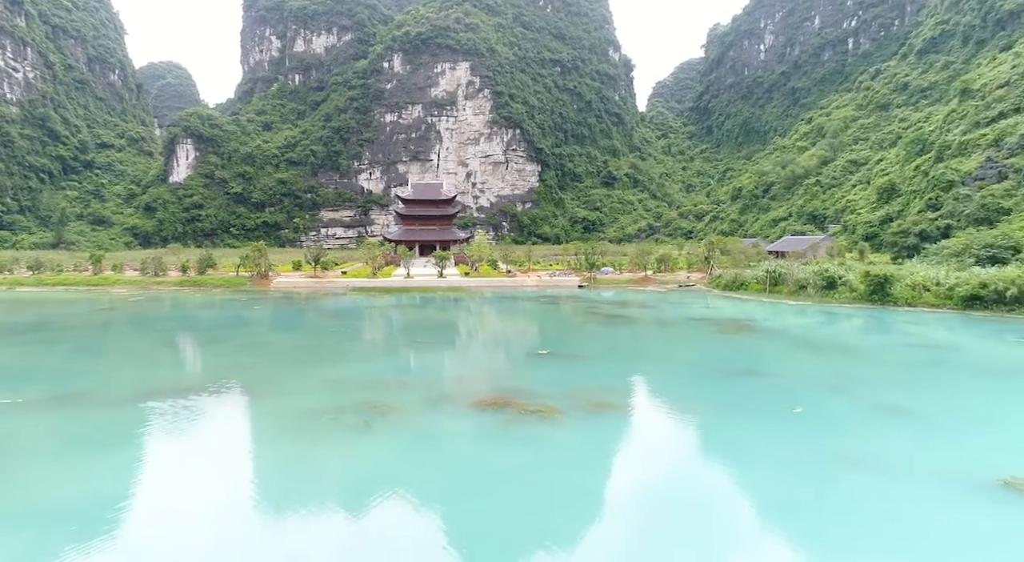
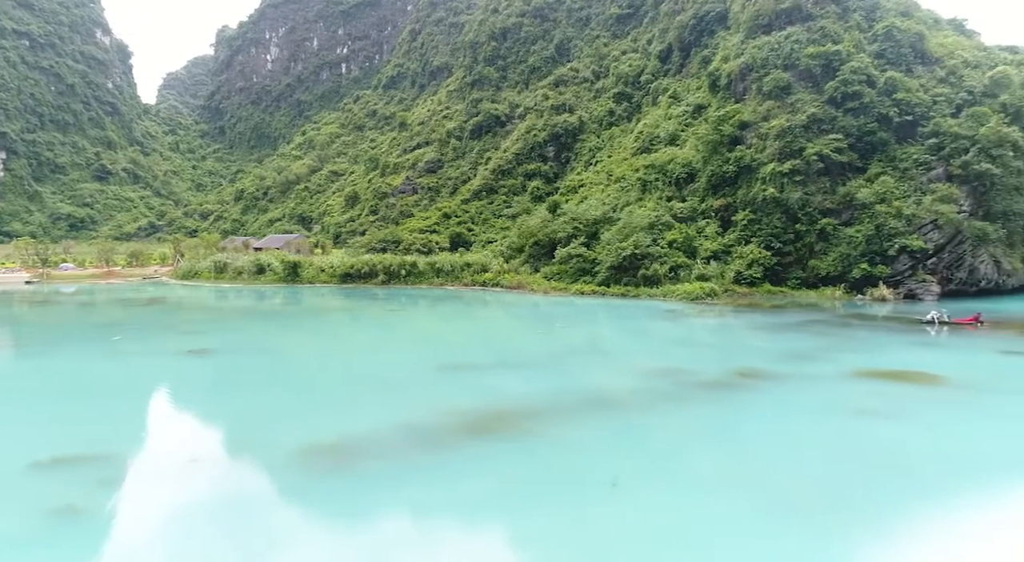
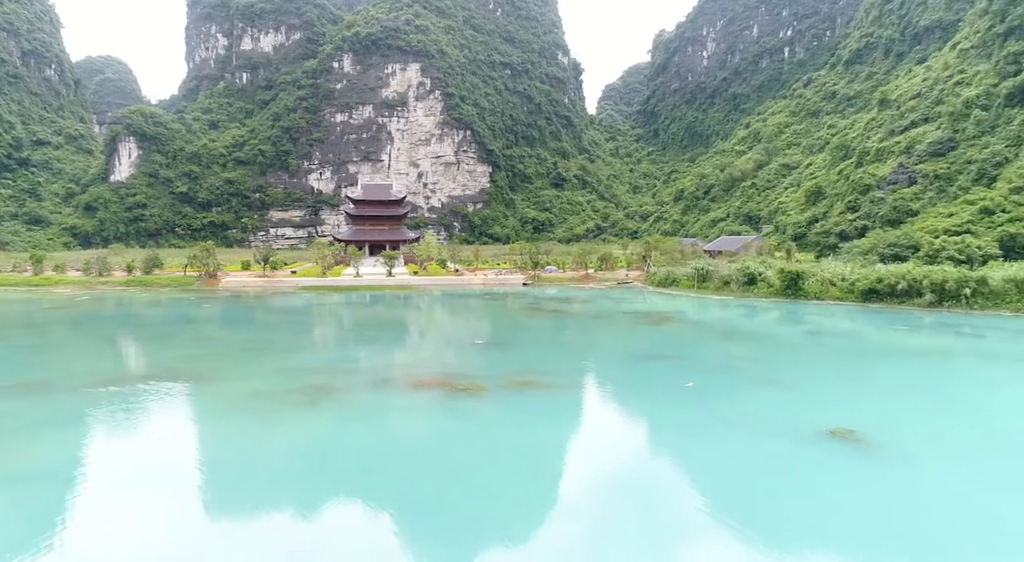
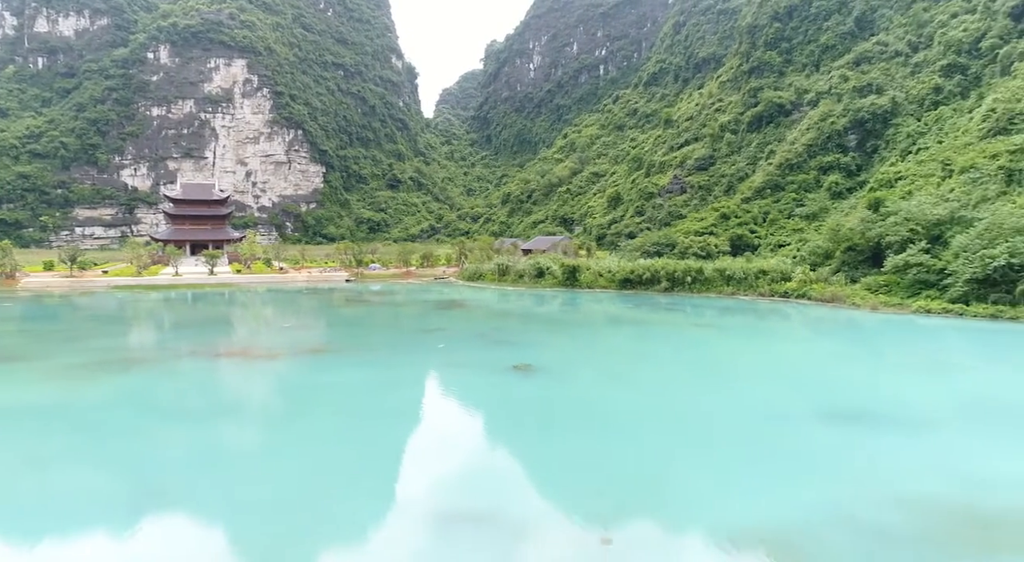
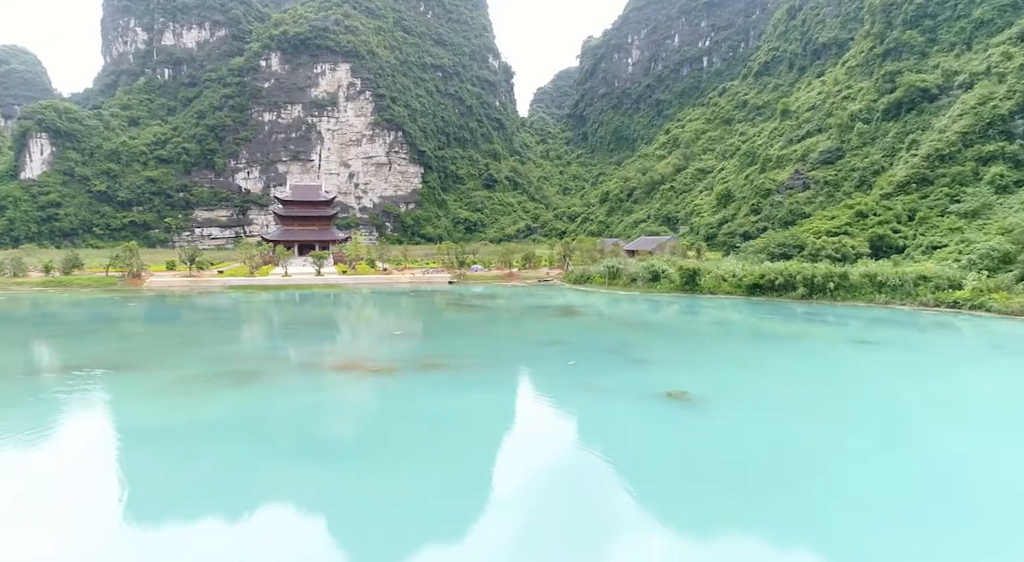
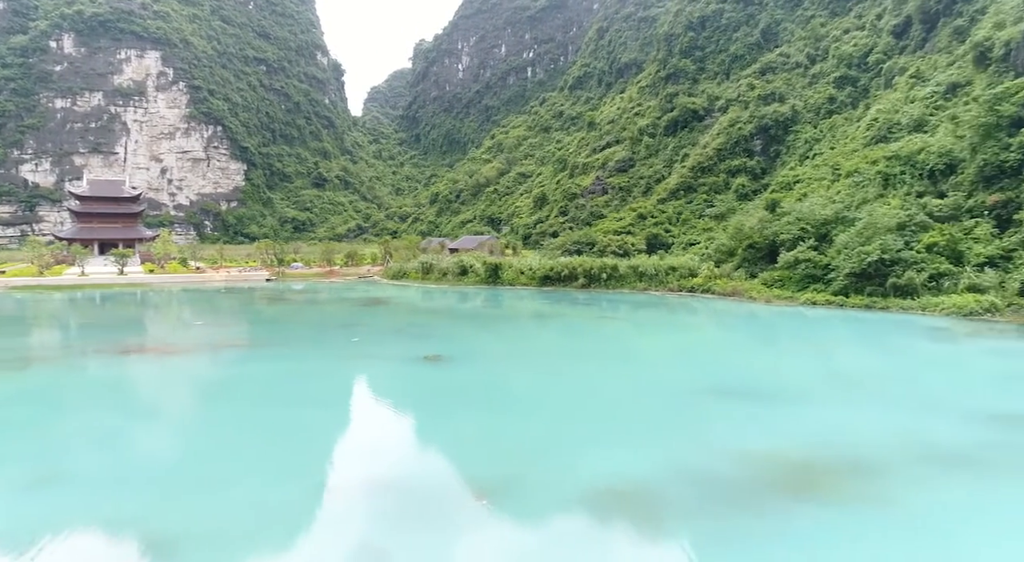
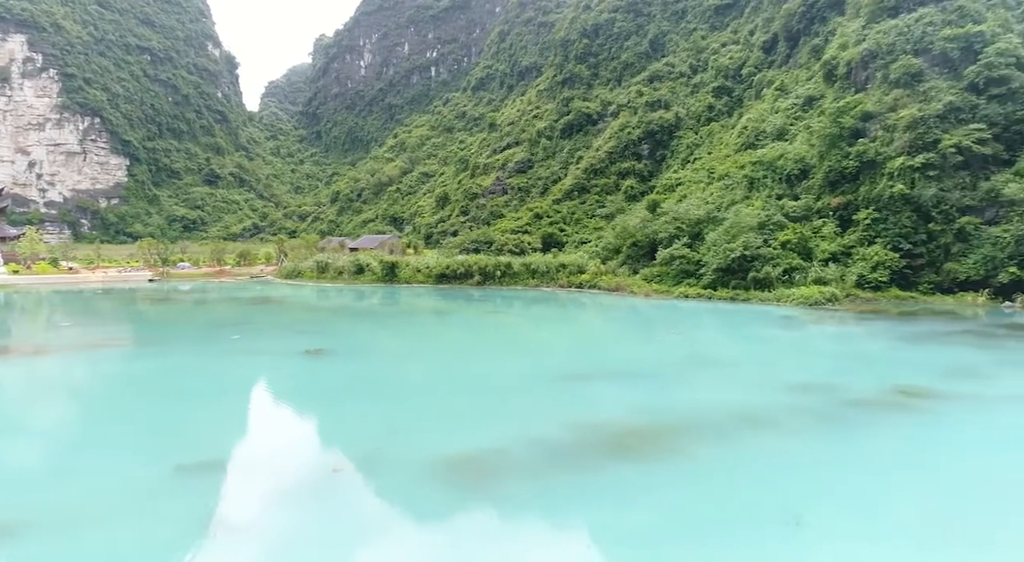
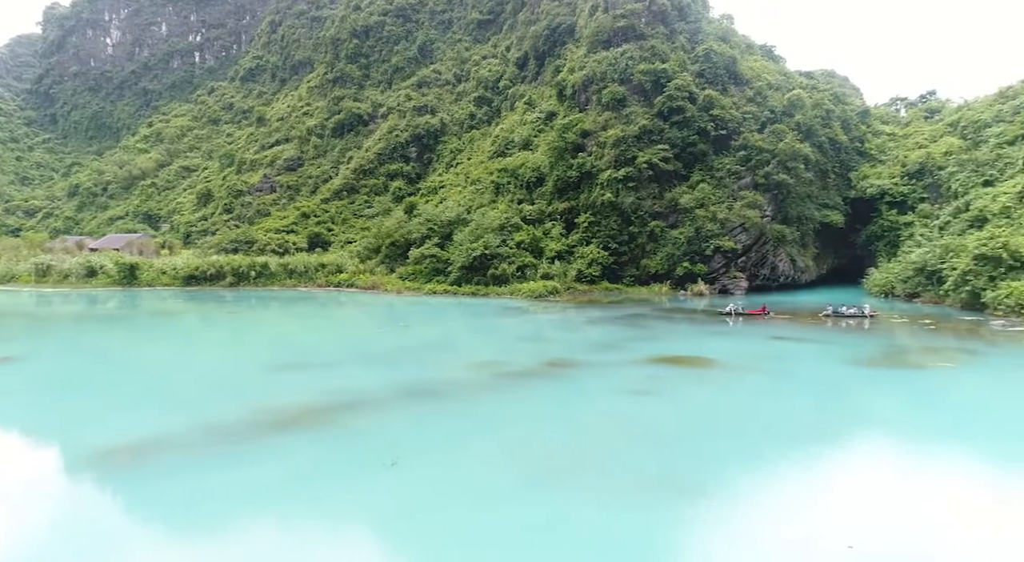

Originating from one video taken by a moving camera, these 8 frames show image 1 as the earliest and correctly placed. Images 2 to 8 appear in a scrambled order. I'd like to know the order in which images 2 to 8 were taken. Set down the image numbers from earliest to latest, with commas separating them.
3, 5, 4, 6, 7, 2, 8
